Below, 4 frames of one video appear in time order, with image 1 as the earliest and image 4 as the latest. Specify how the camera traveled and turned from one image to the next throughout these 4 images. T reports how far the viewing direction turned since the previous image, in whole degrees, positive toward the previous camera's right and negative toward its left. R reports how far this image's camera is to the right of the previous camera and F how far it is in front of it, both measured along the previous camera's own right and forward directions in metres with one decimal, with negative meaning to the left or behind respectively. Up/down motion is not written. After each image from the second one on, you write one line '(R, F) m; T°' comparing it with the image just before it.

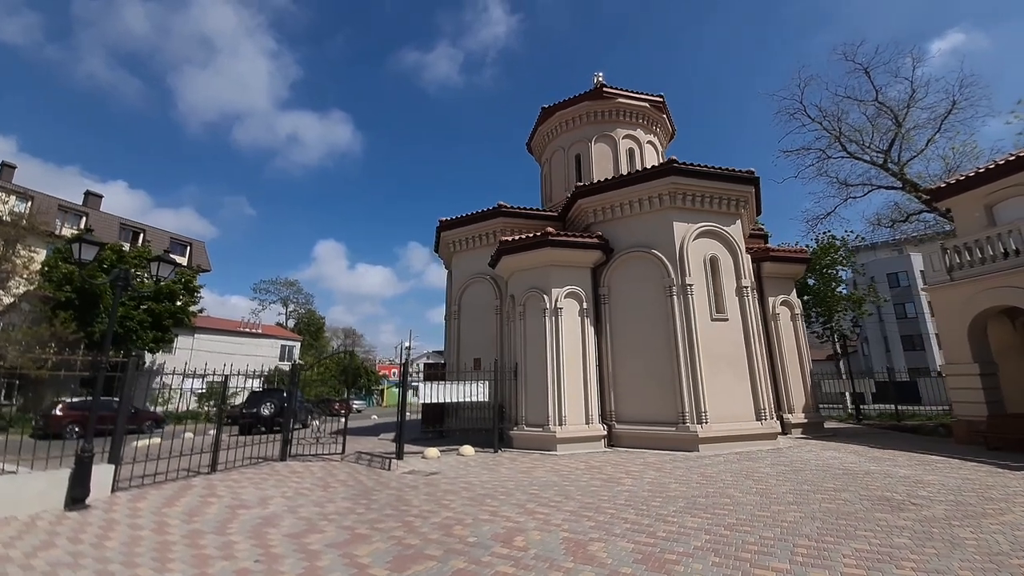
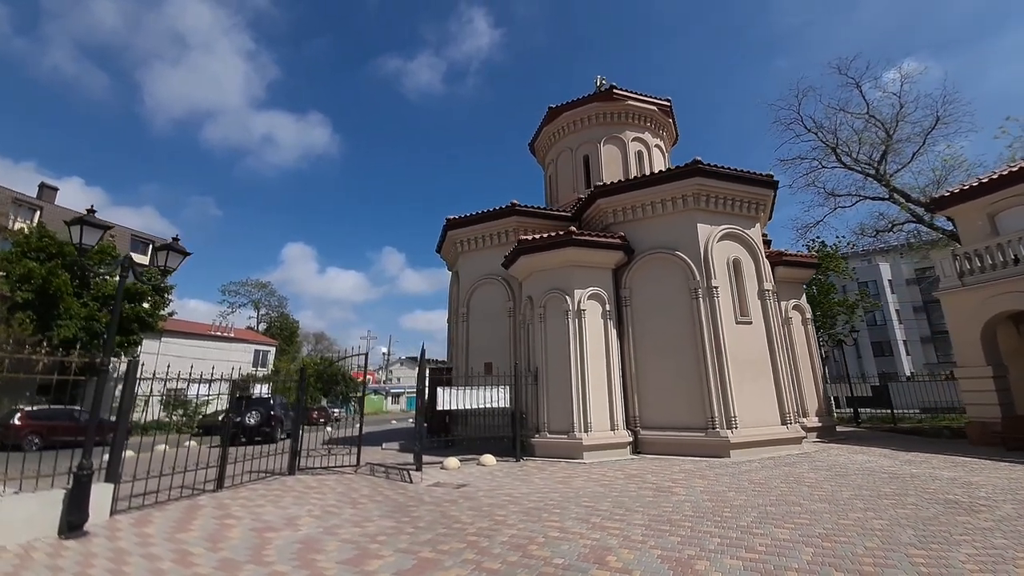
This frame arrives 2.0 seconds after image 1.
(-1.3, +0.5) m; +5°
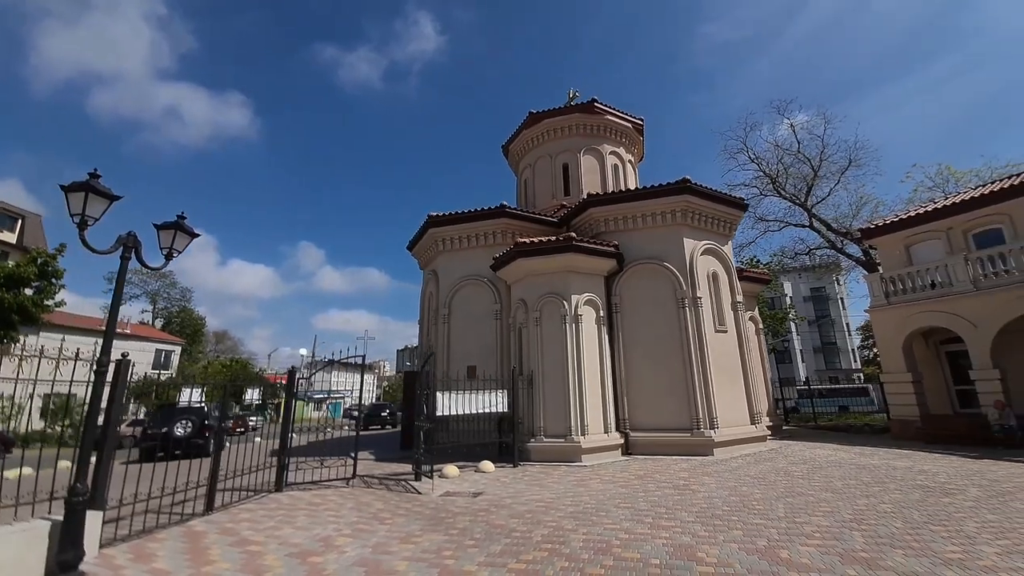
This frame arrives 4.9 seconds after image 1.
(-2.0, +0.3) m; +11°
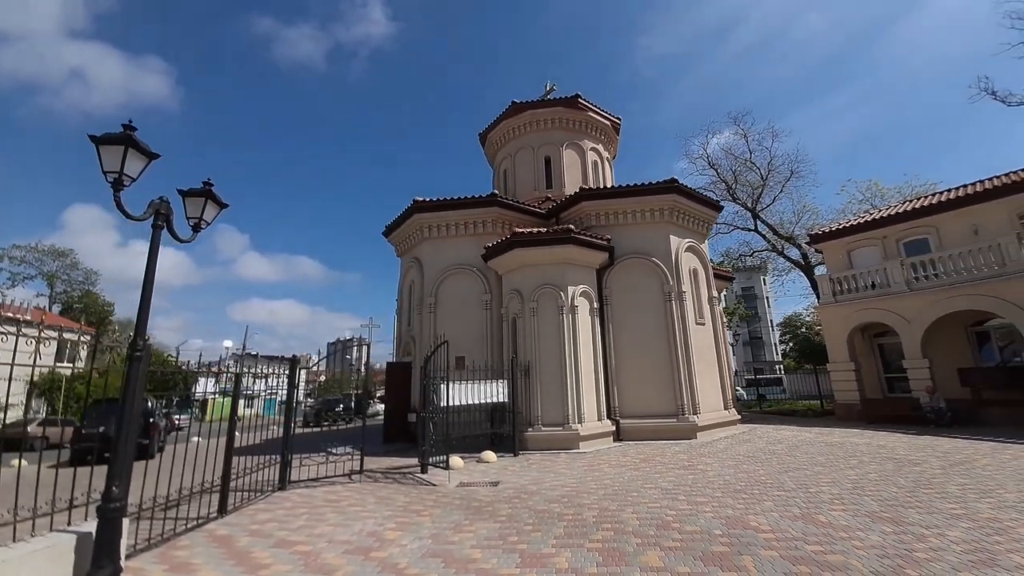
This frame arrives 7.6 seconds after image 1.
(-1.6, +0.2) m; +9°
